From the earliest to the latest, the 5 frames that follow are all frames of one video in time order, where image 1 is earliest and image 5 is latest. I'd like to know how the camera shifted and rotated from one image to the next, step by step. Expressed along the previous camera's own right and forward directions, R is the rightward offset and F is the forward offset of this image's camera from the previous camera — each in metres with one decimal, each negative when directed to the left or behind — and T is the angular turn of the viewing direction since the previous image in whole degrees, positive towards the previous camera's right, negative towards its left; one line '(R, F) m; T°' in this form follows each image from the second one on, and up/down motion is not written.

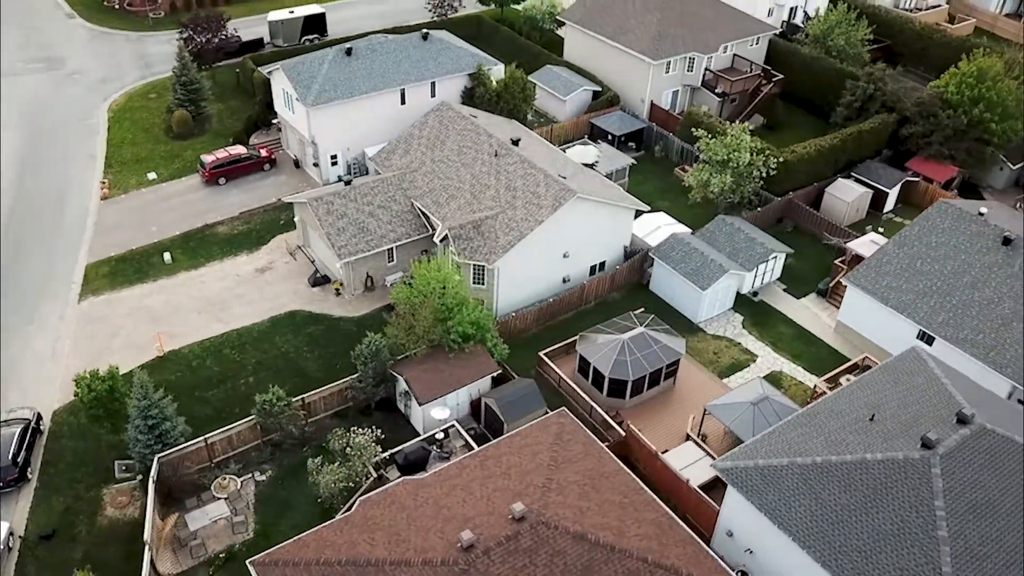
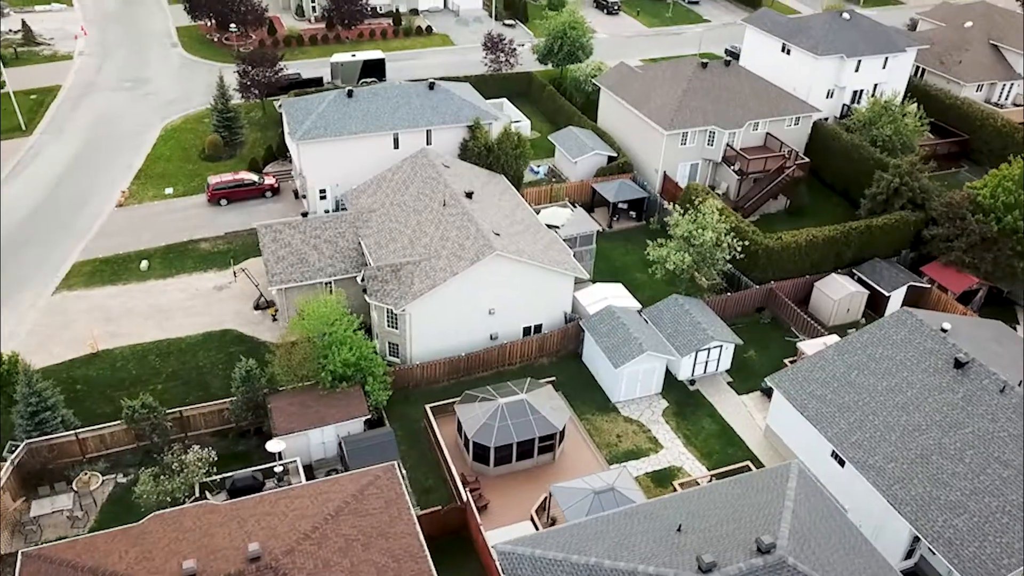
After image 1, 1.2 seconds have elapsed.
(+9.0, +1.3) m; -11°
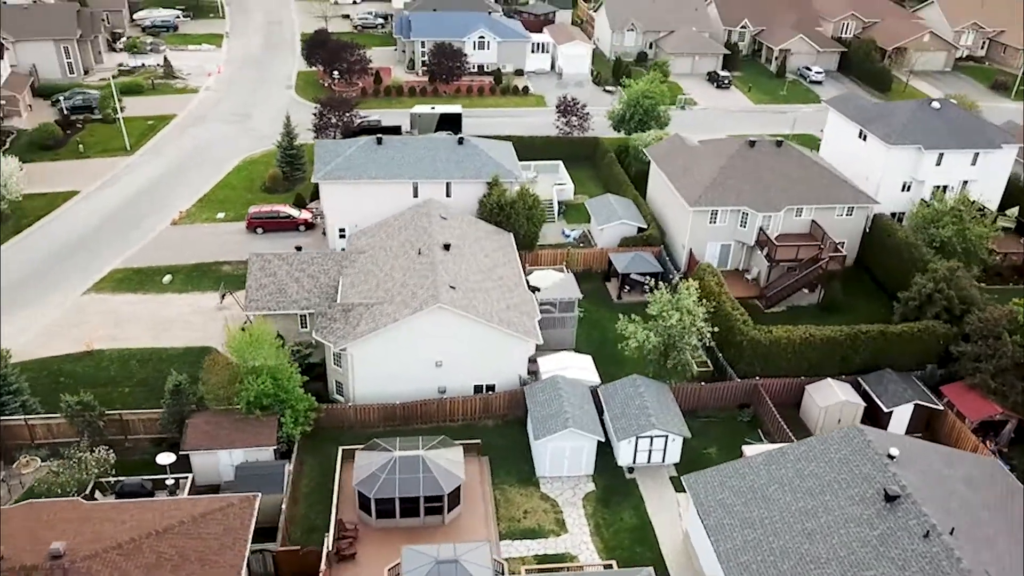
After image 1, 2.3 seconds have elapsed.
(+8.3, +1.3) m; -12°
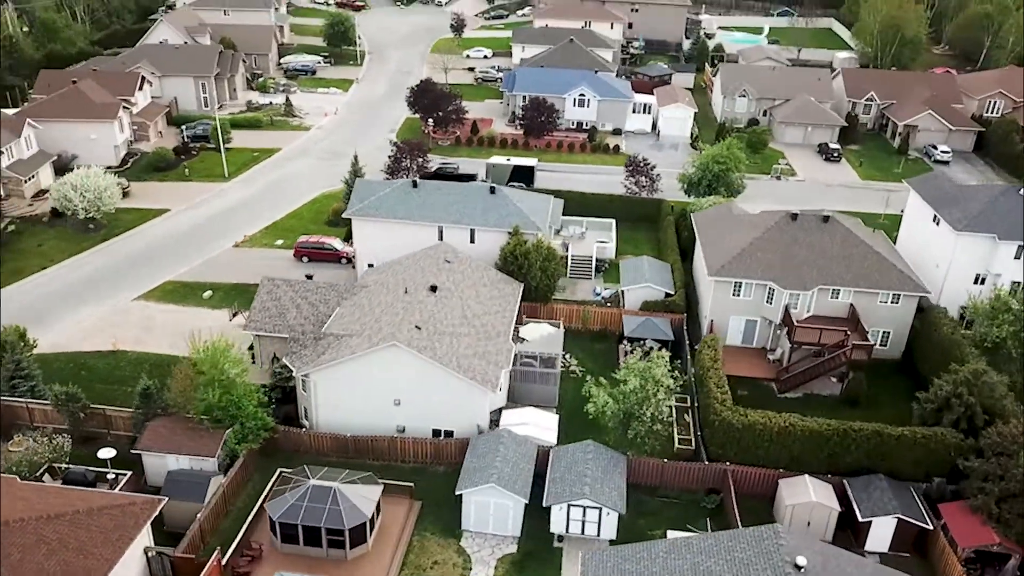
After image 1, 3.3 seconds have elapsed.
(+7.7, +1.0) m; -12°
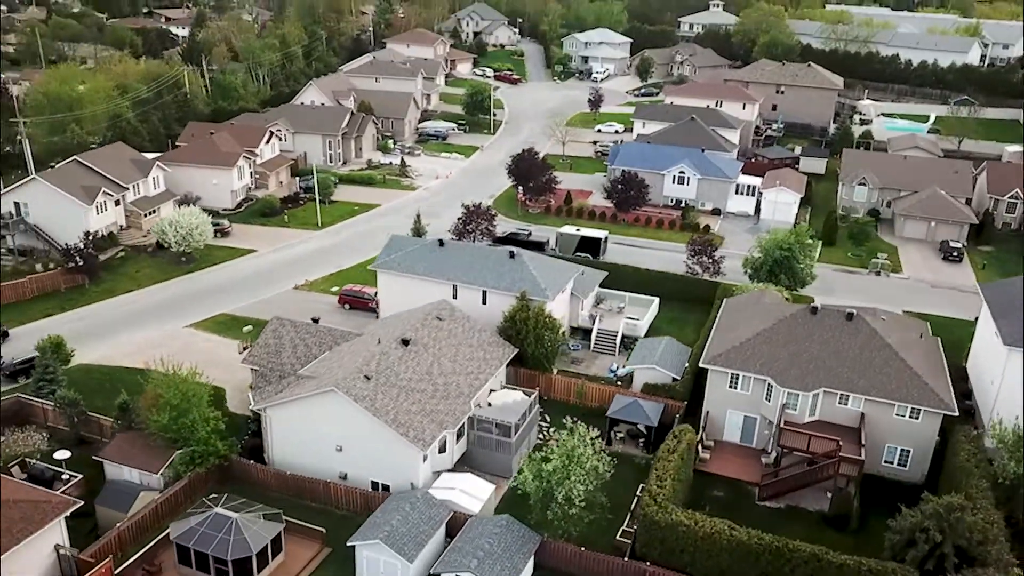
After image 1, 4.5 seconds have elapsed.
(+9.2, +1.3) m; -14°
